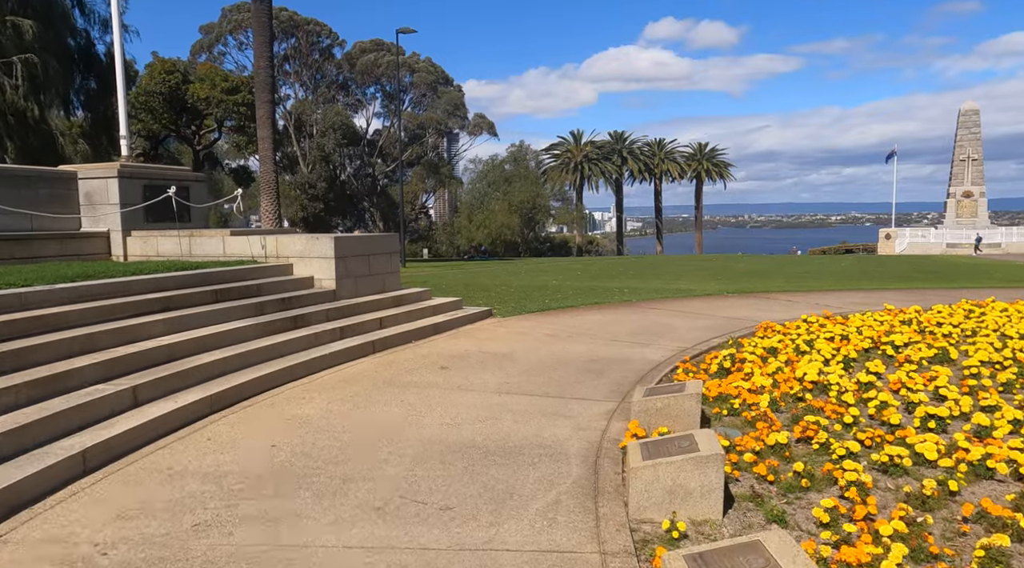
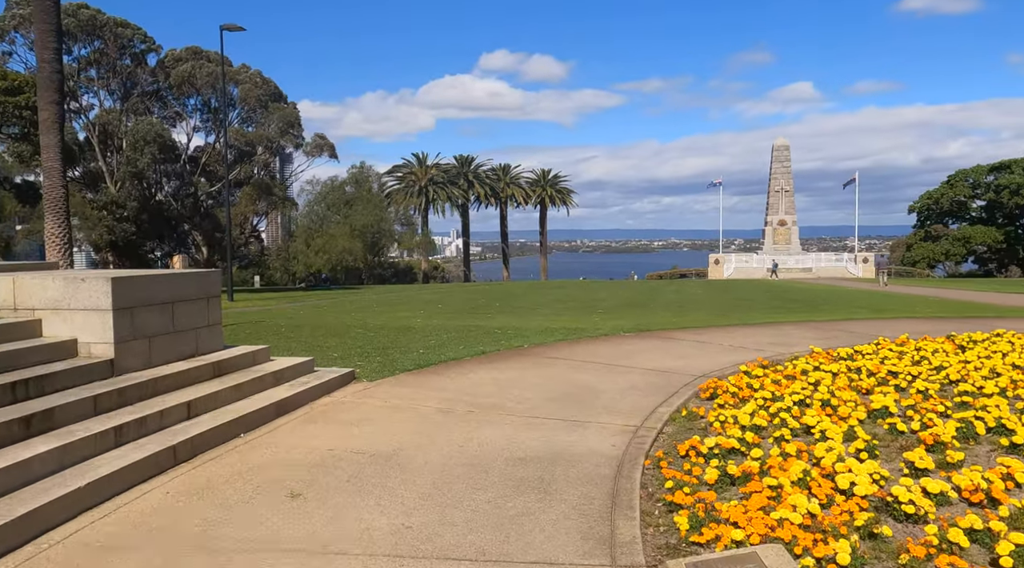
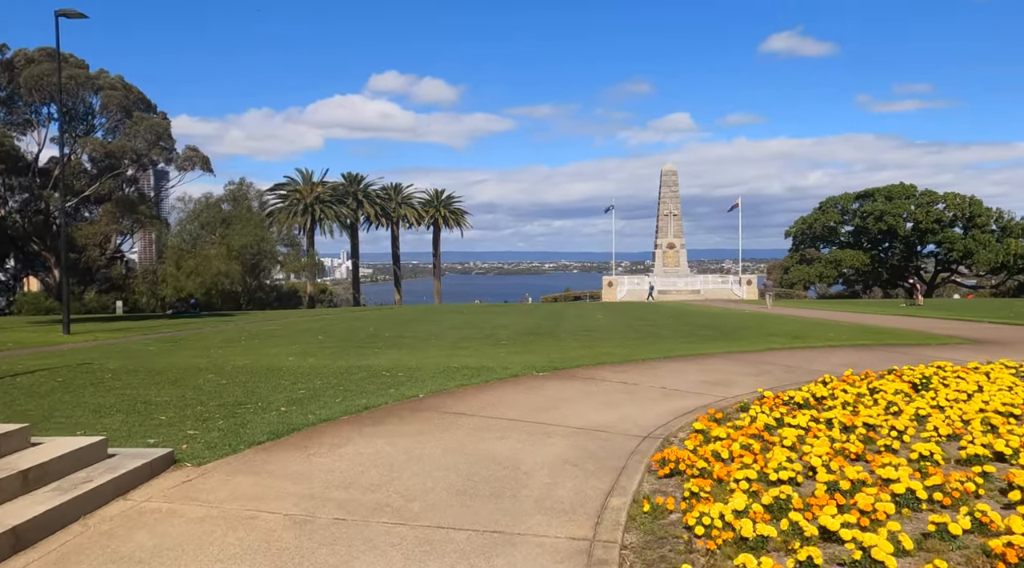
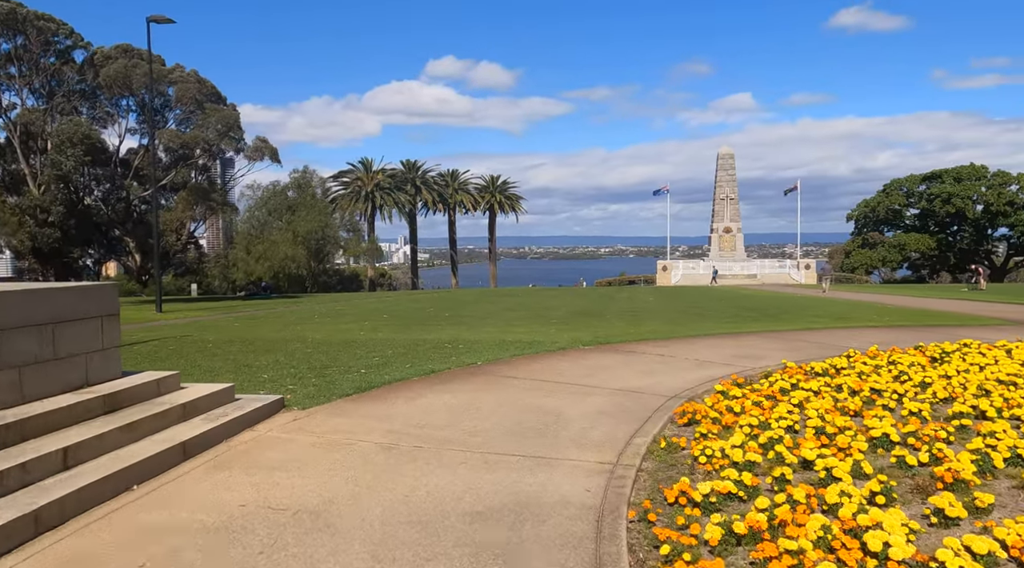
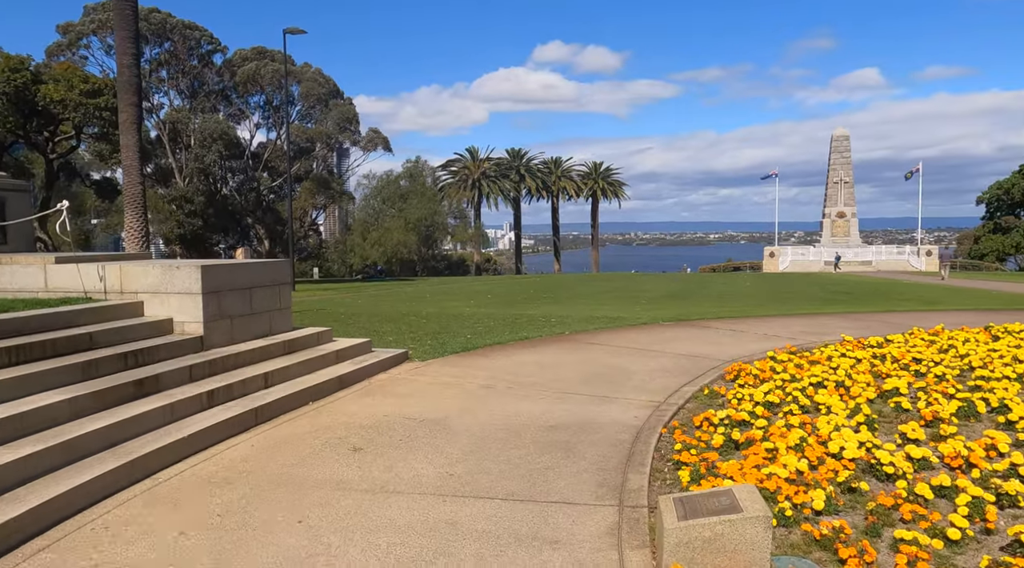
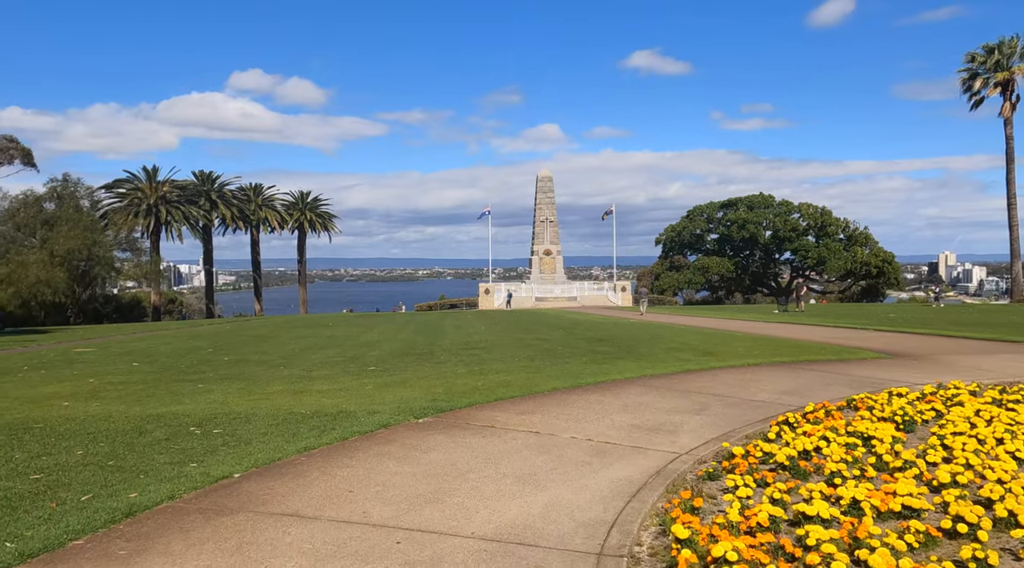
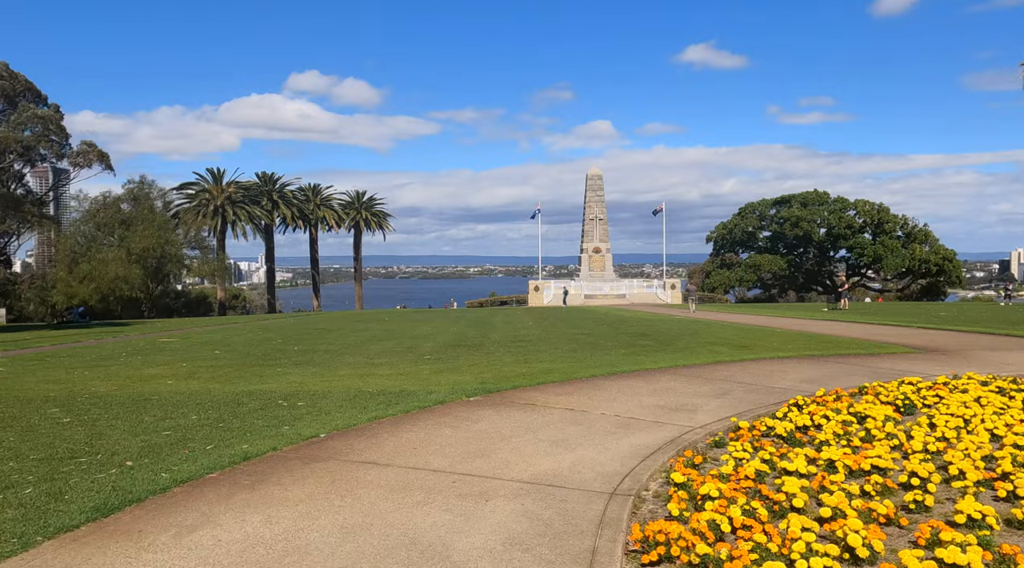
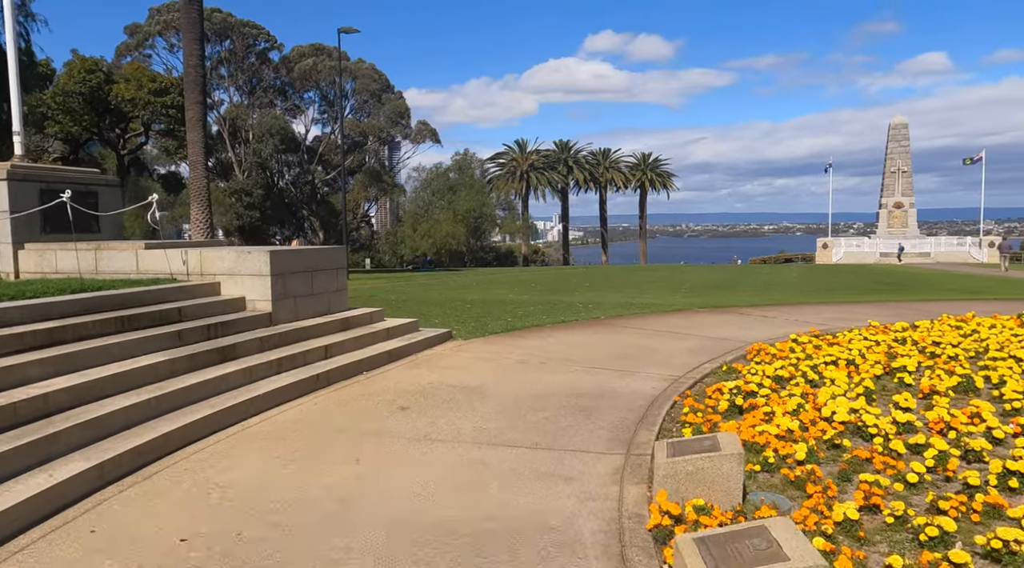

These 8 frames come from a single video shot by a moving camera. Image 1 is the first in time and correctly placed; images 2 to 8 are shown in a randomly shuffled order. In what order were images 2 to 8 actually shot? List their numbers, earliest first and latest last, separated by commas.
8, 5, 2, 4, 3, 7, 6
